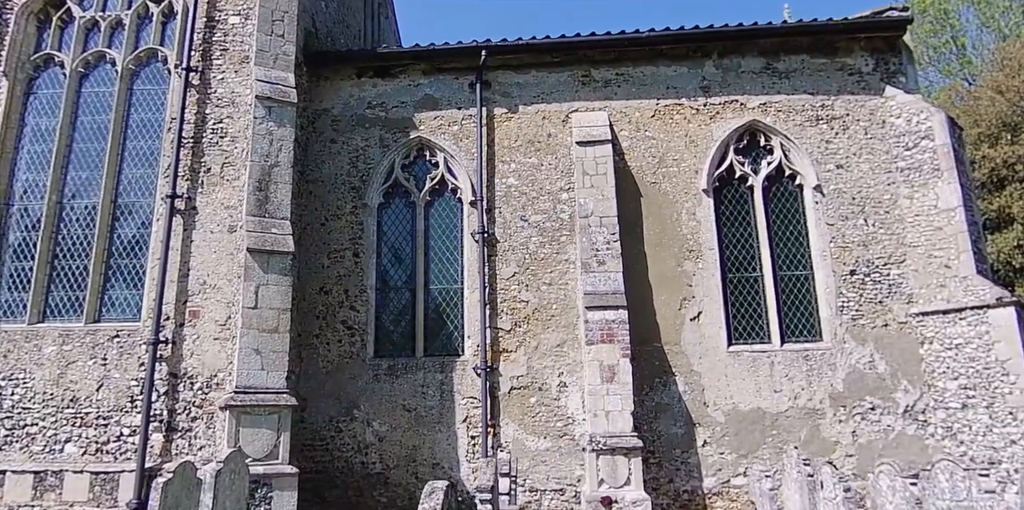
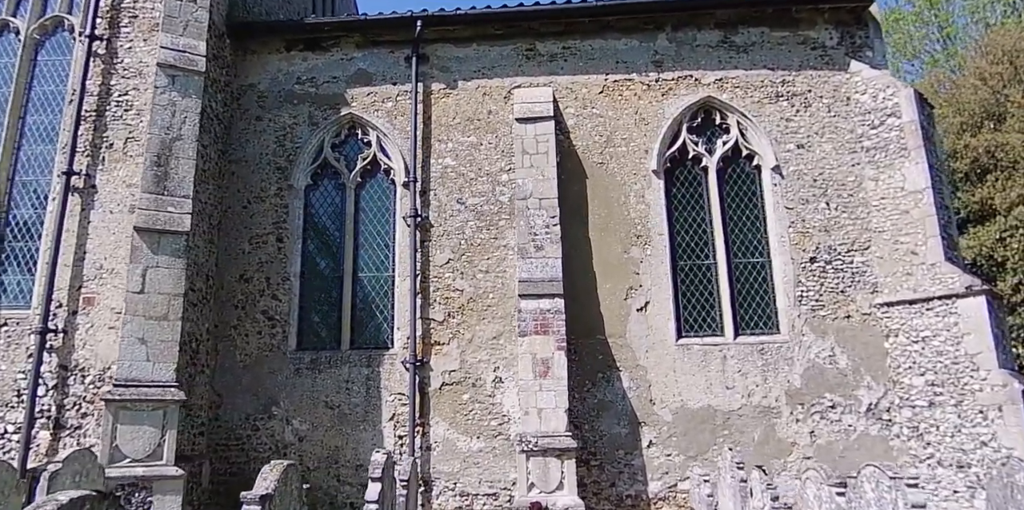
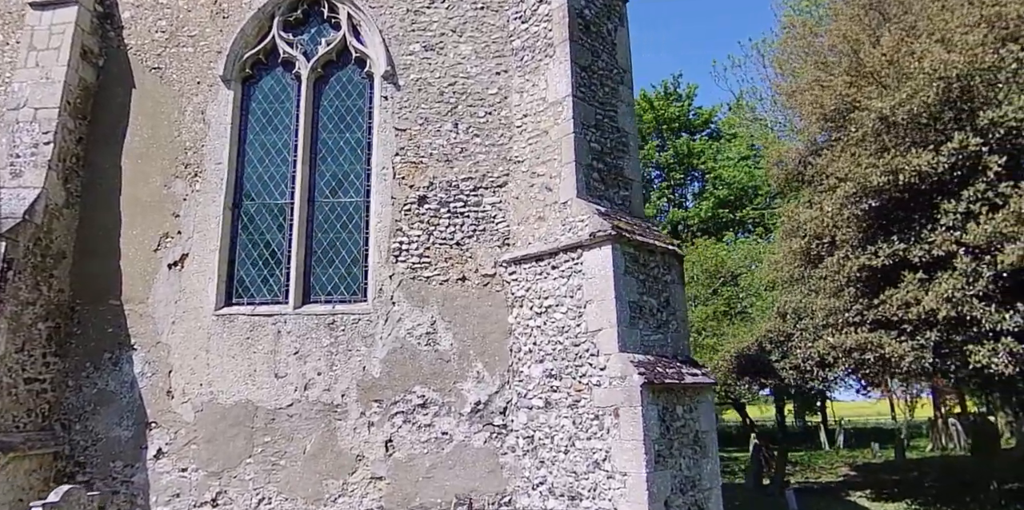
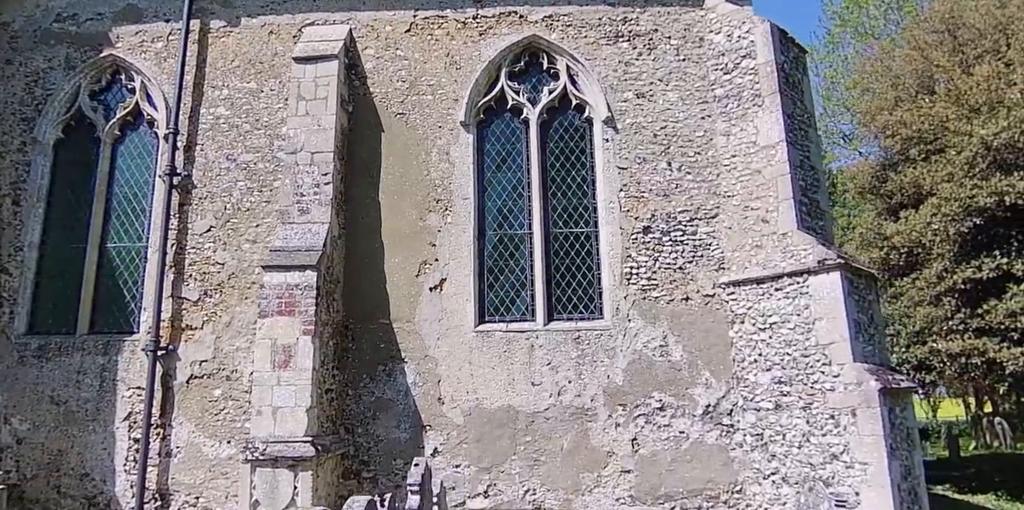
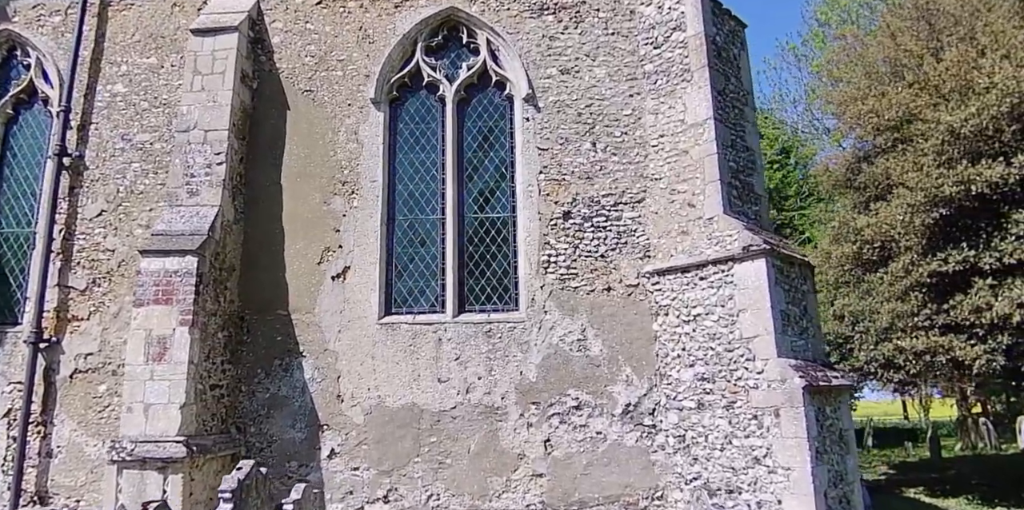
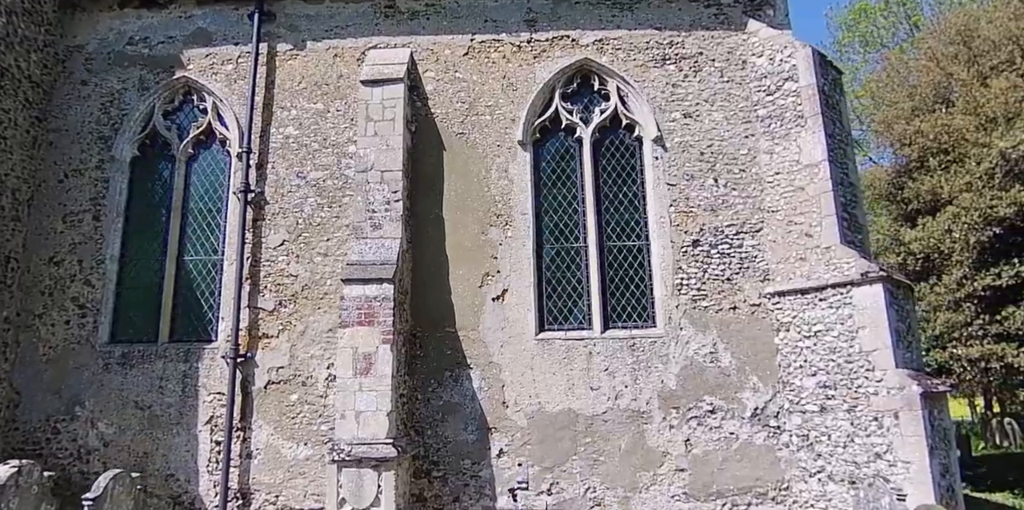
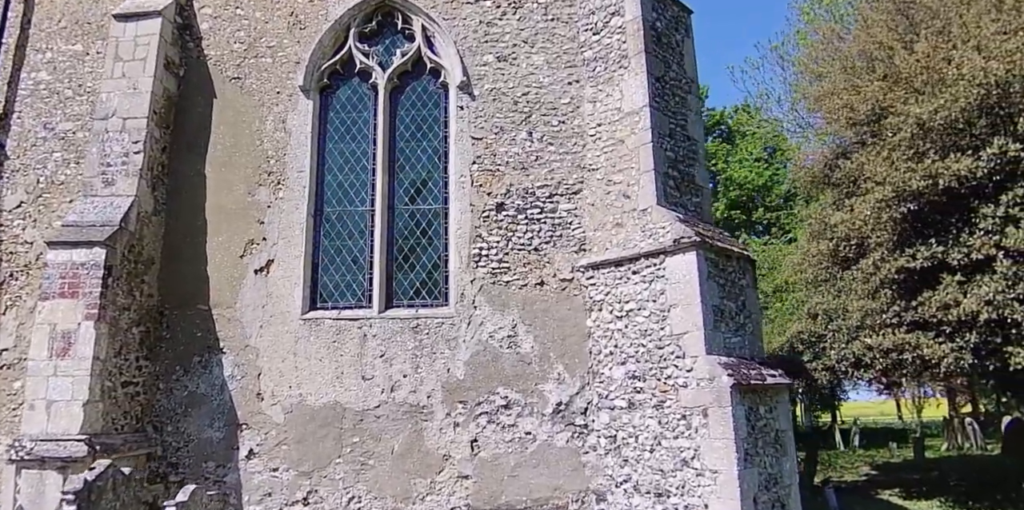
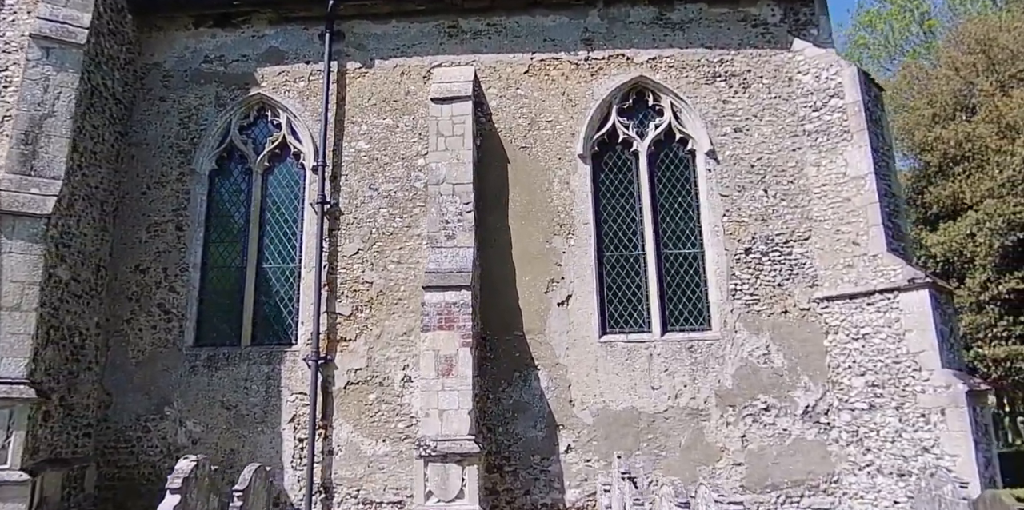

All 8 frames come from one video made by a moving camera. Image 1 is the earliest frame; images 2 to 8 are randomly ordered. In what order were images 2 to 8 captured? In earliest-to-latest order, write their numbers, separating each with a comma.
2, 8, 6, 4, 5, 7, 3
